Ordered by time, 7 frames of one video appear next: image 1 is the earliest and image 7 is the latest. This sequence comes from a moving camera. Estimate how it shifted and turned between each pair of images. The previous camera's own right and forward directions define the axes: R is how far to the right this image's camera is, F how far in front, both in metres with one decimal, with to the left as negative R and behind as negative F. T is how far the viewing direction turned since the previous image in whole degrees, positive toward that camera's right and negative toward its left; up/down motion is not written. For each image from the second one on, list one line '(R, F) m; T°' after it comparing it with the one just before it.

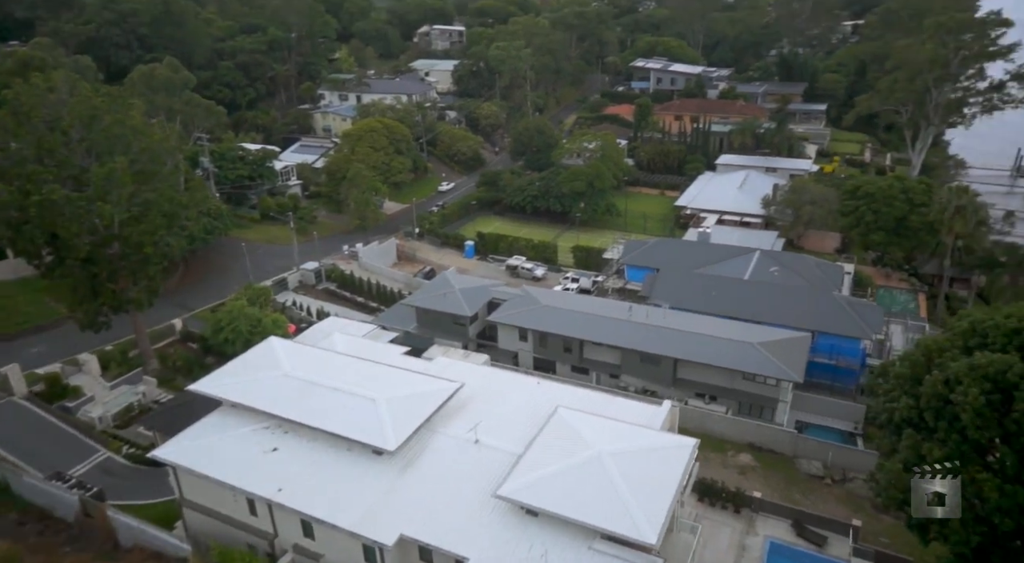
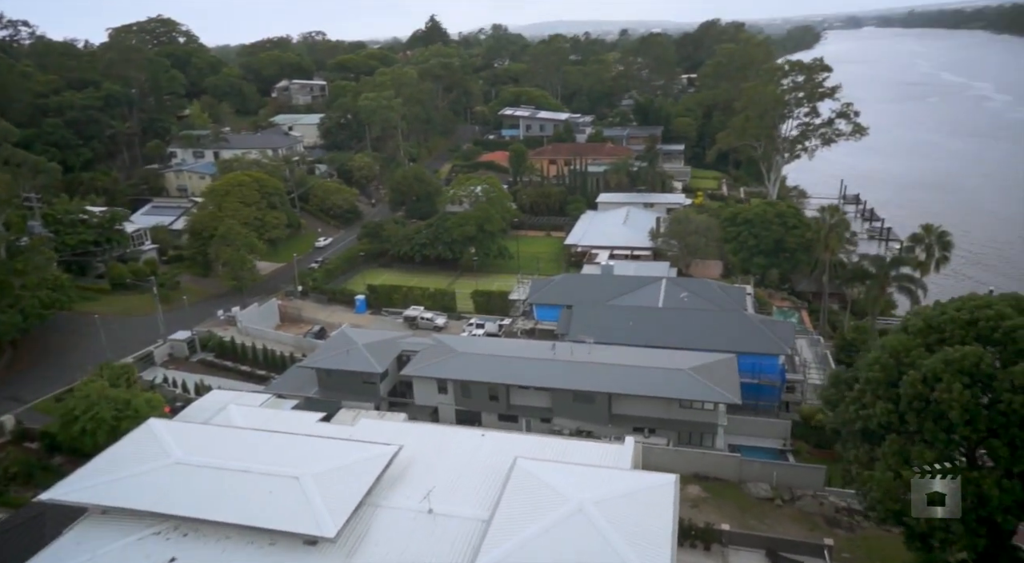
(-1.6, +1.6) m; +12°
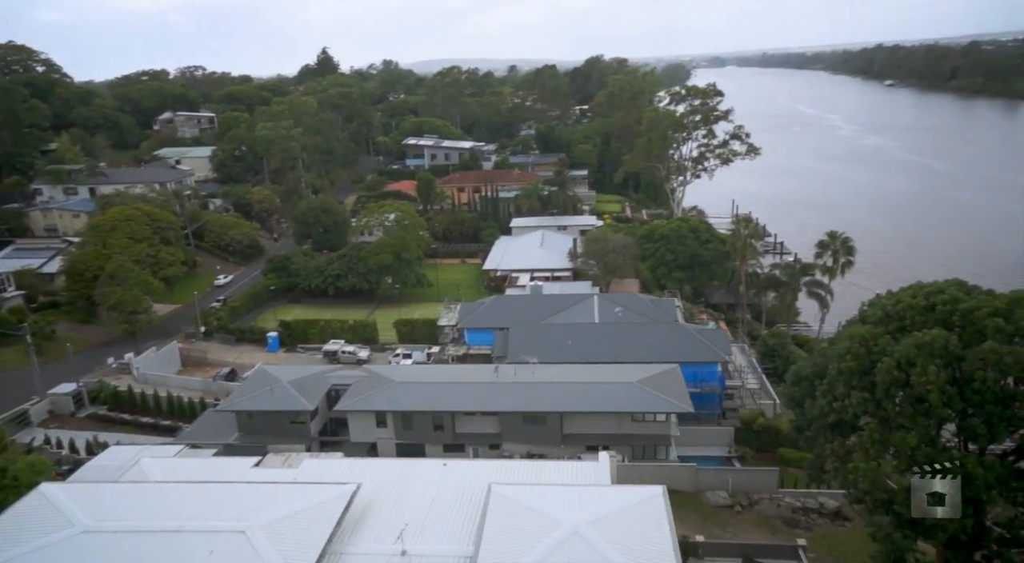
(-1.3, +0.9) m; +9°
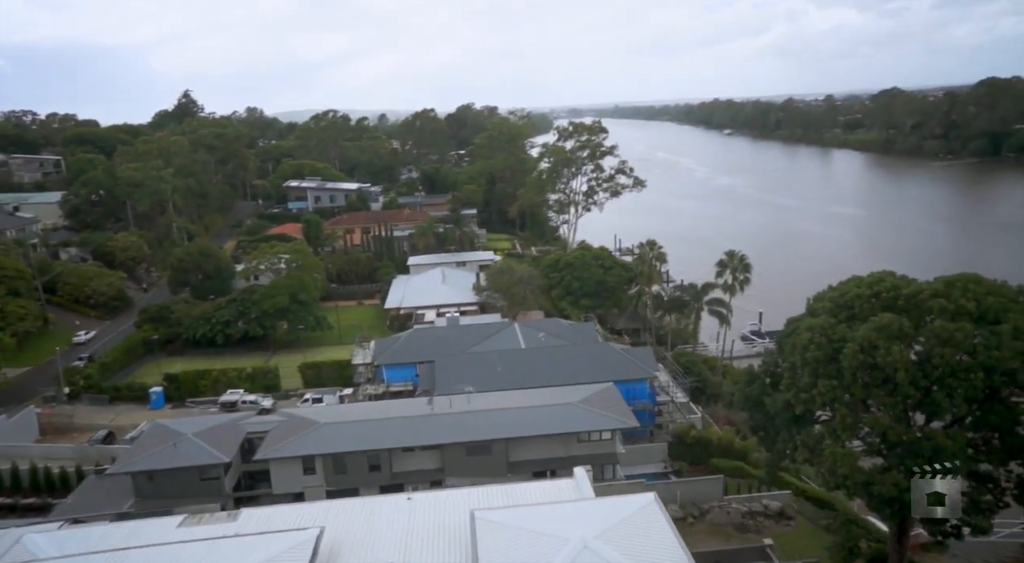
(-1.8, +0.8) m; +11°
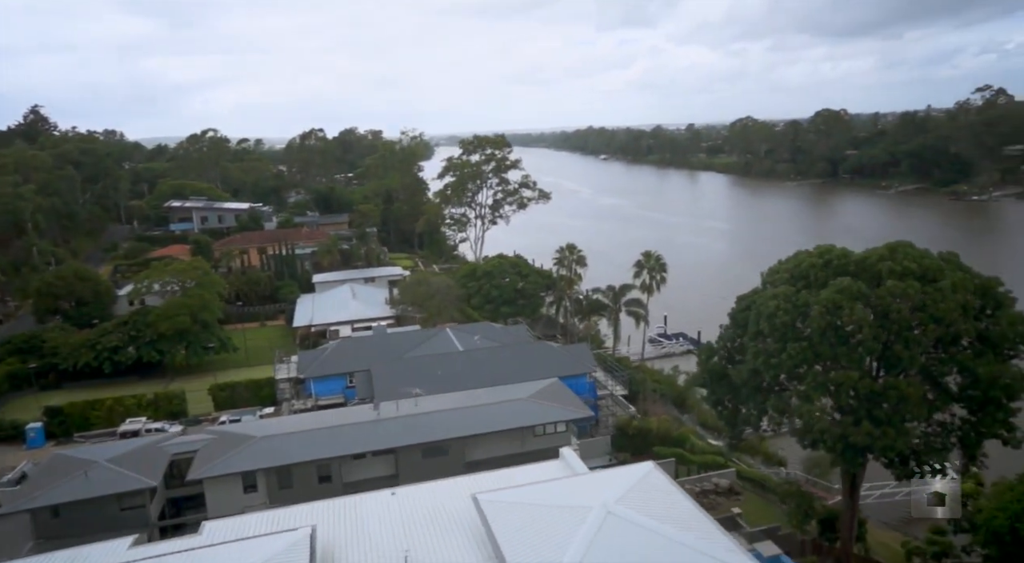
(-1.9, +0.4) m; +10°
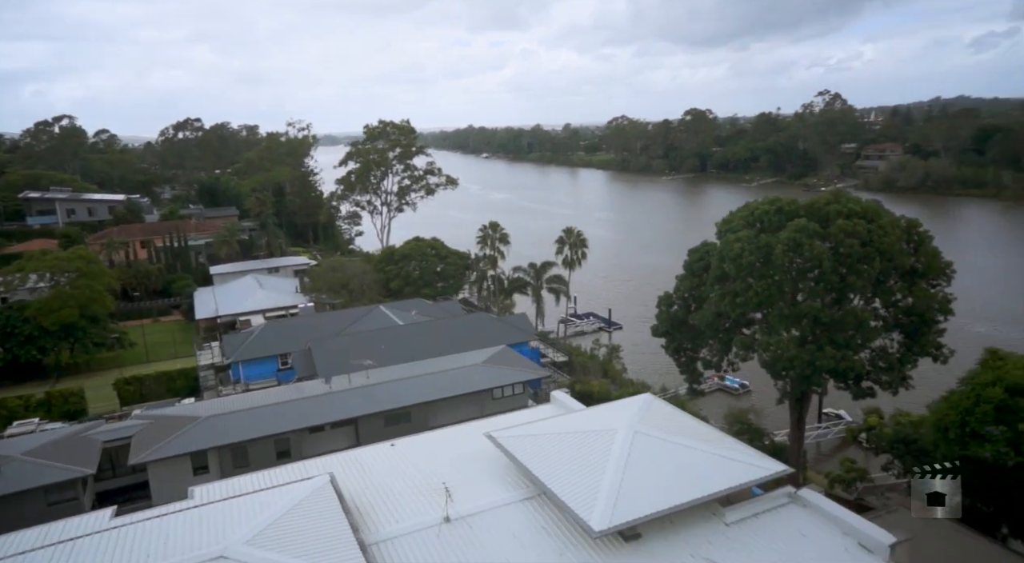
(-2.2, +0.1) m; +10°
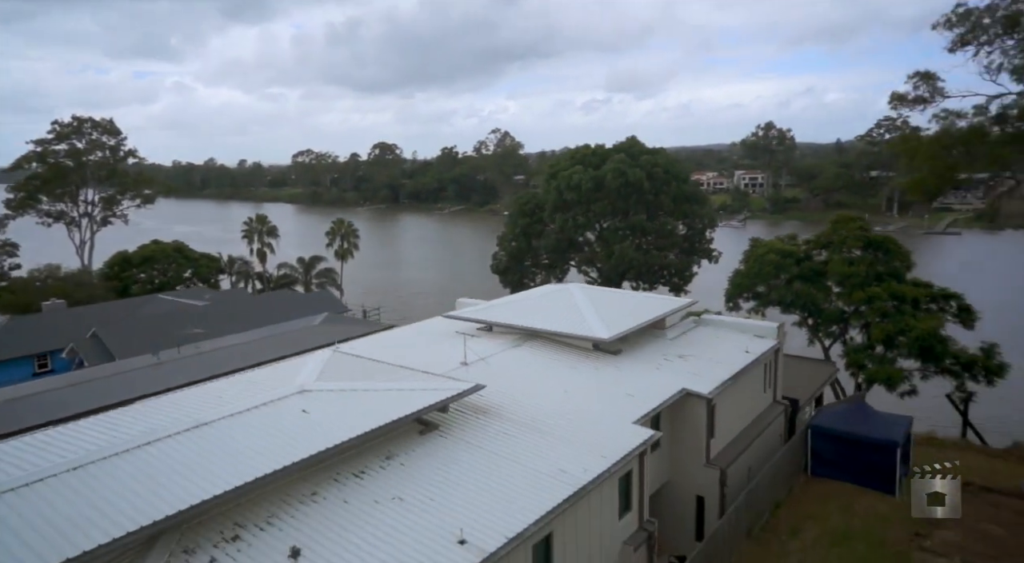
(-4.8, -0.1) m; +27°
